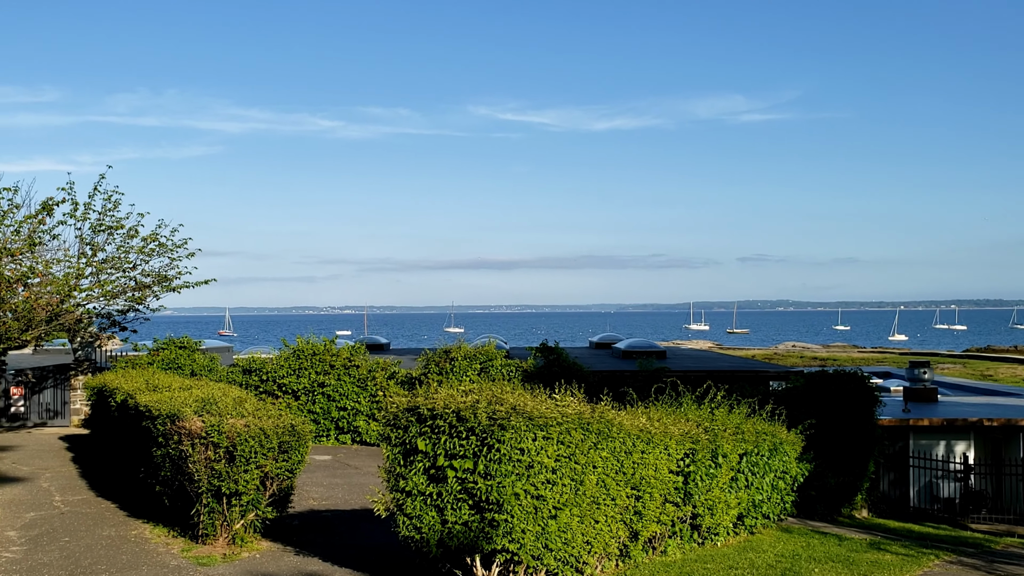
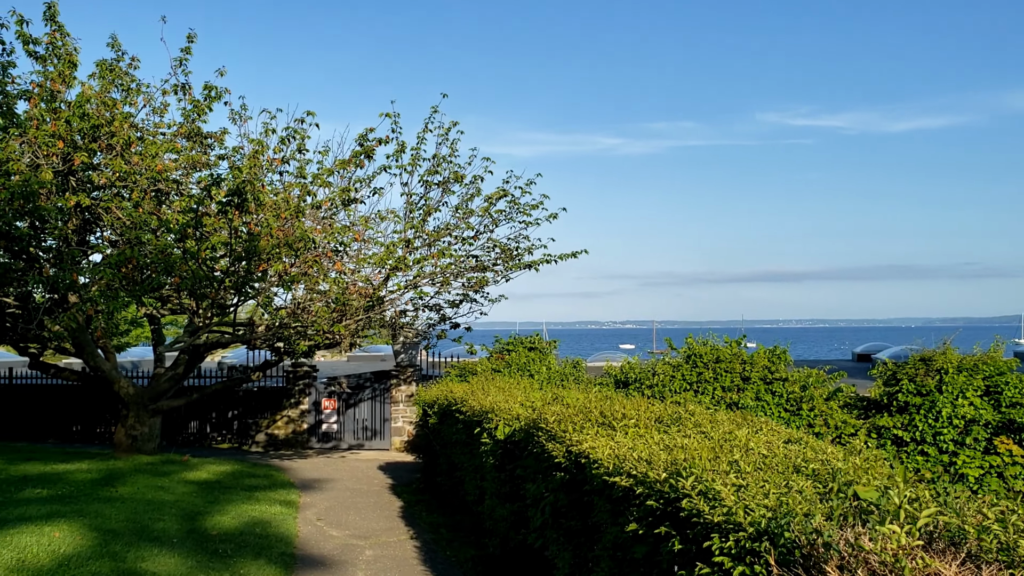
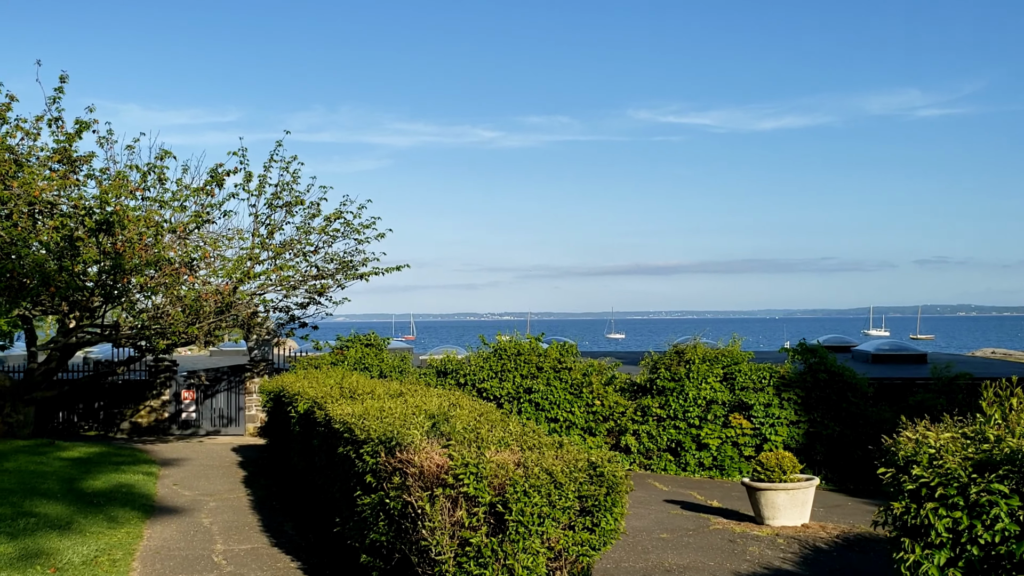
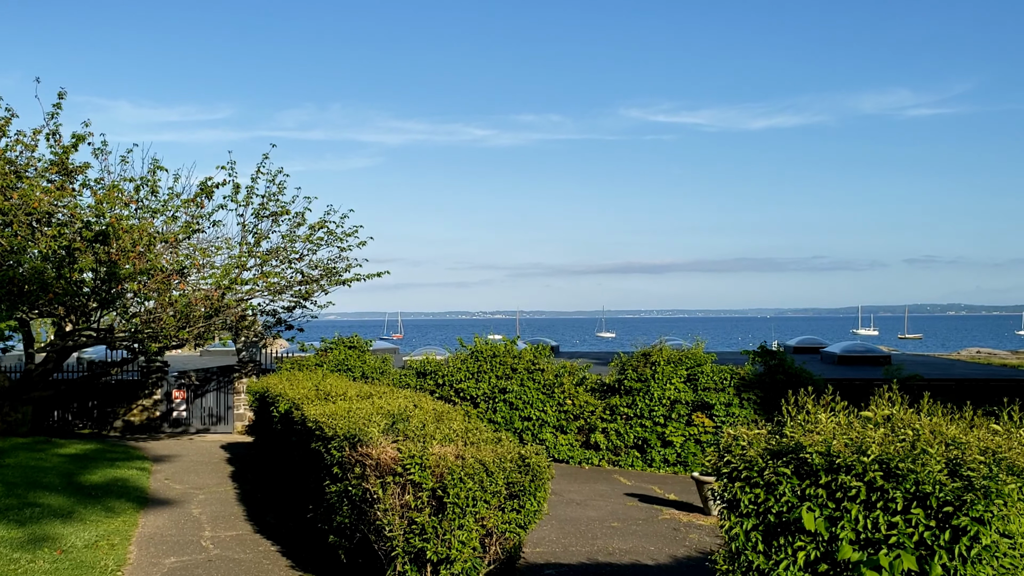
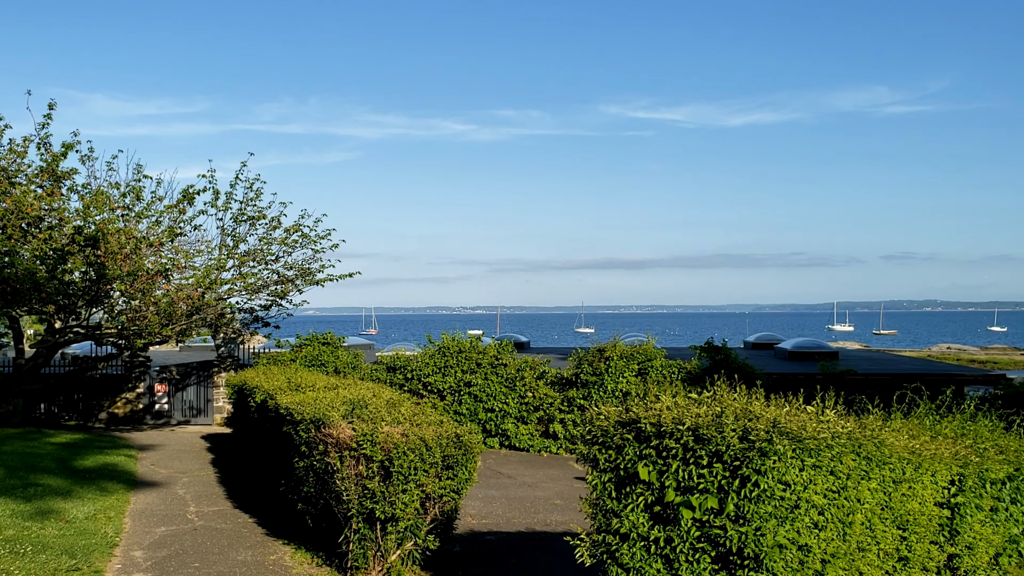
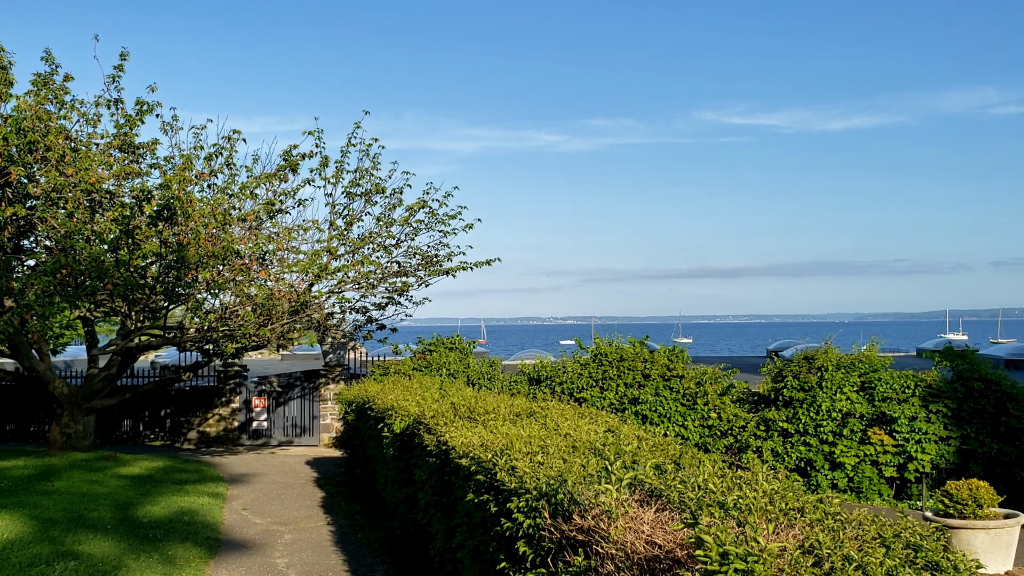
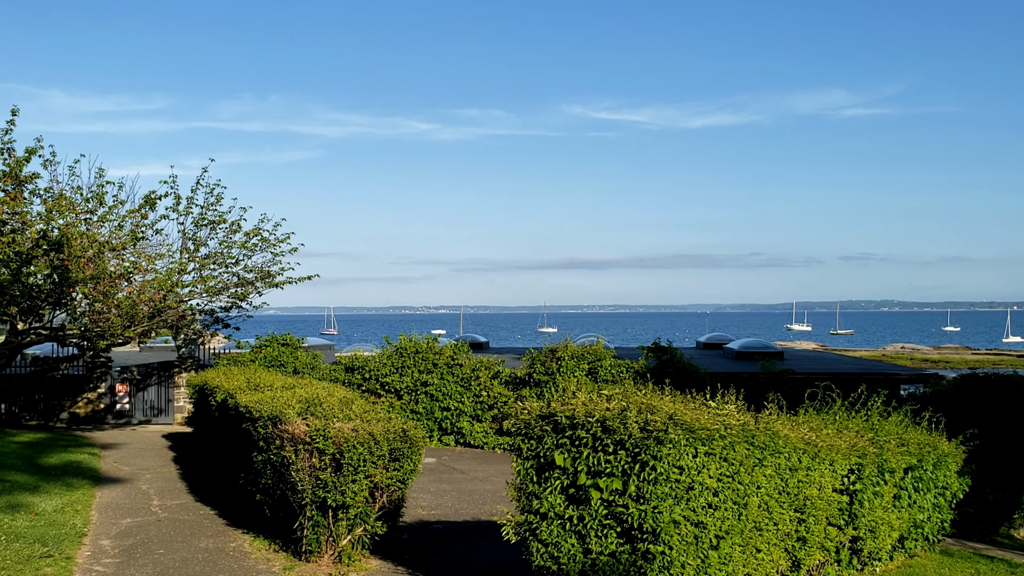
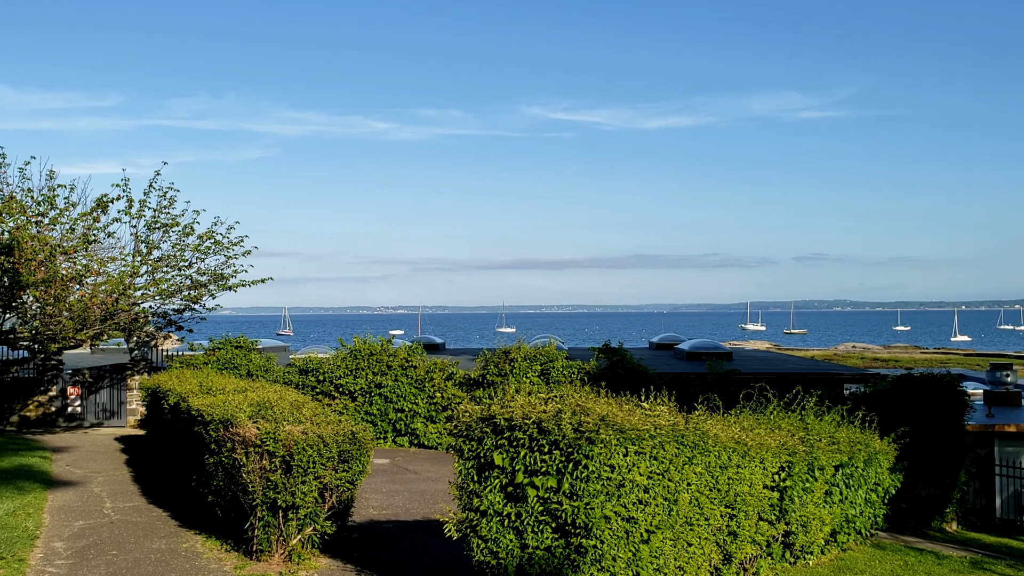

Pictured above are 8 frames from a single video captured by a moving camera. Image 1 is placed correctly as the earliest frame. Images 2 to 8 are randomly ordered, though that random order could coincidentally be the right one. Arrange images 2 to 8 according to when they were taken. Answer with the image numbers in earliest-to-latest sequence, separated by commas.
8, 7, 5, 4, 3, 6, 2
